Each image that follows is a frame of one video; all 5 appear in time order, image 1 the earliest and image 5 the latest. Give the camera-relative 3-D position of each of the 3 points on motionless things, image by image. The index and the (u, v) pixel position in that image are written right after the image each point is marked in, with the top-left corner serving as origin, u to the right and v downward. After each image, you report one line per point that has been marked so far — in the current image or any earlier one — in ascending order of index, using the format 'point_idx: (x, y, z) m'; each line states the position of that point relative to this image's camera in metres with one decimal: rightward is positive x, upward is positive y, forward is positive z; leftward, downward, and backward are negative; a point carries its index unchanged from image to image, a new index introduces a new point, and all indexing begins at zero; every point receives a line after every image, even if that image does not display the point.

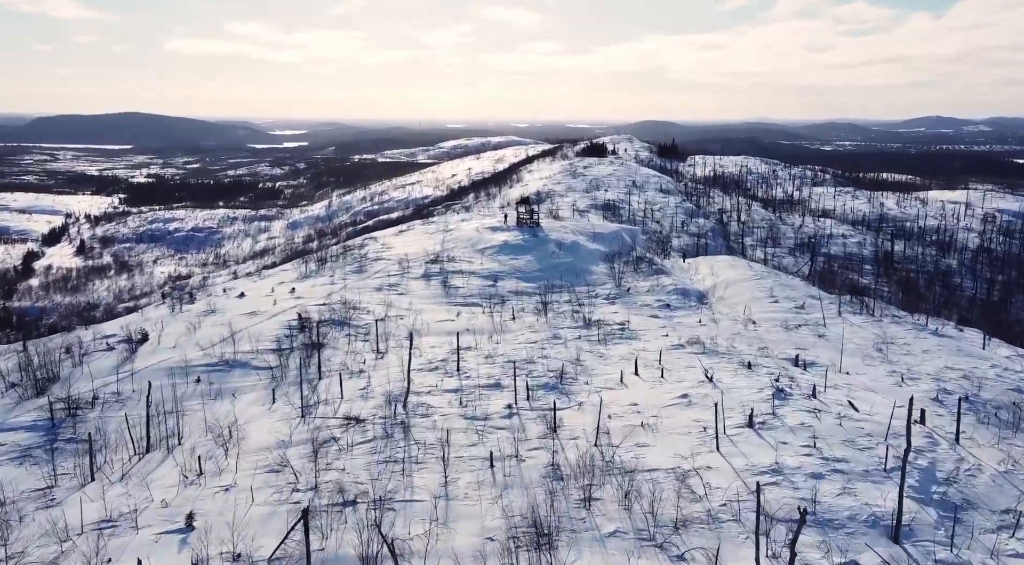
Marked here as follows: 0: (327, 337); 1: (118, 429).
0: (-4.4, -1.3, +17.2) m
1: (-6.6, -2.5, +12.2) m
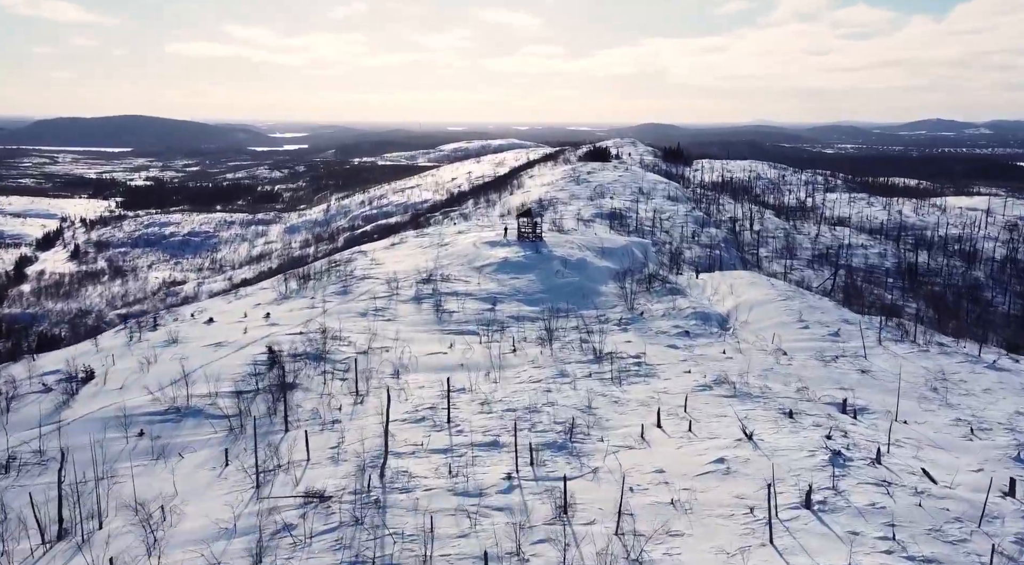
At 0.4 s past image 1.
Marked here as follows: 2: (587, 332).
0: (-4.4, -1.9, +14.9) m
1: (-6.6, -3.1, +9.9) m
2: (+1.9, -1.3, +18.7) m
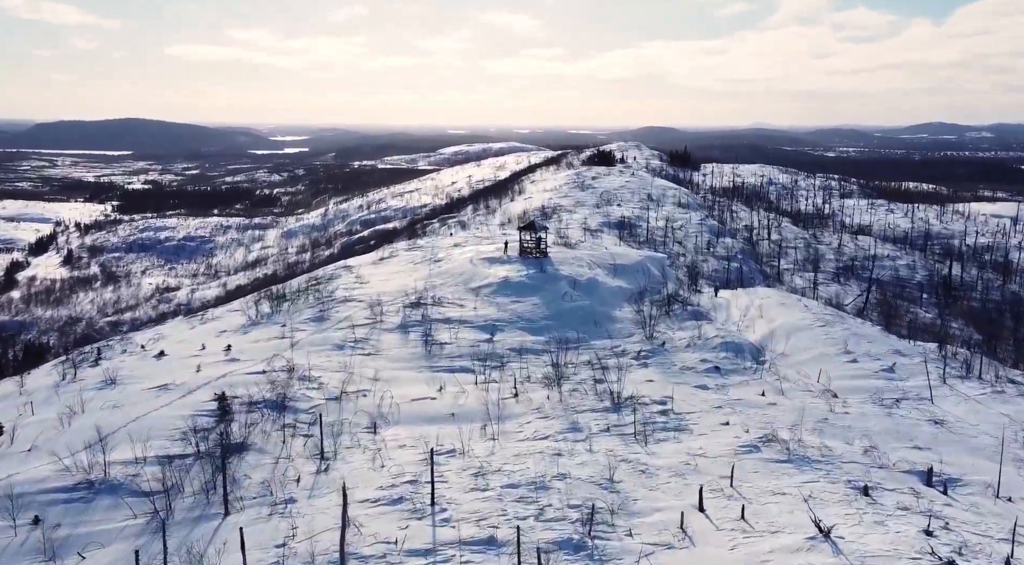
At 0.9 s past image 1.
0: (-4.4, -2.5, +12.2) m
1: (-6.6, -3.7, +7.2) m
2: (+2.0, -1.9, +15.9) m
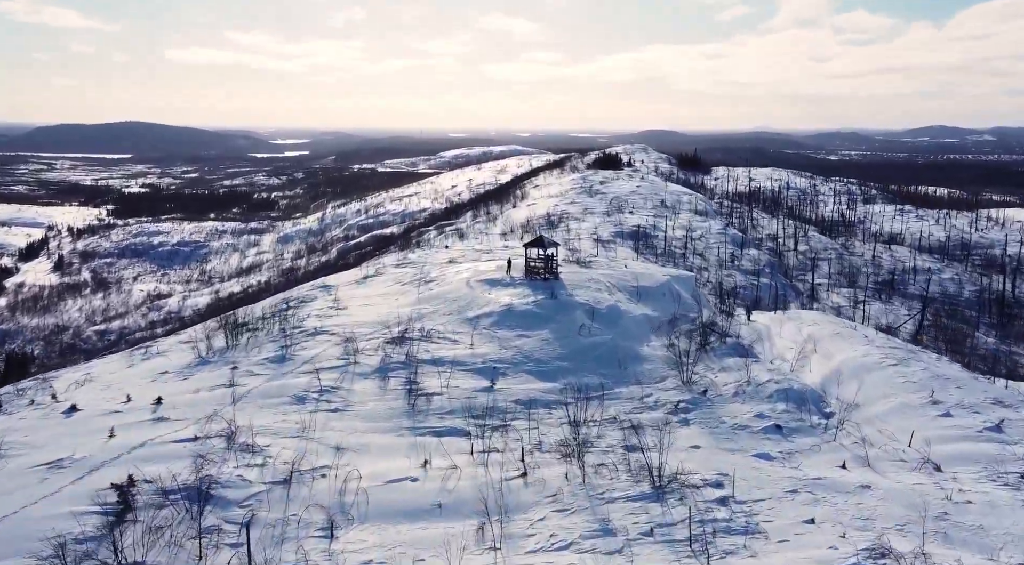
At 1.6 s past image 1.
0: (-4.3, -3.2, +8.7) m
1: (-6.5, -4.3, +3.7) m
2: (+2.1, -2.6, +12.4) m
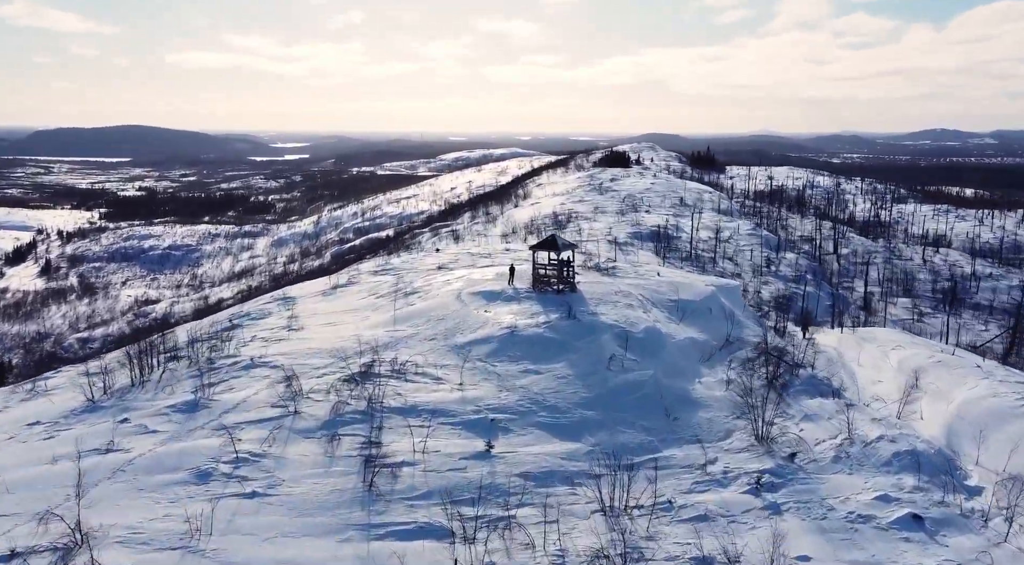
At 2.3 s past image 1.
0: (-4.2, -3.4, +4.4) m
1: (-6.5, -4.5, -0.7) m
2: (+2.1, -2.8, +8.1) m
